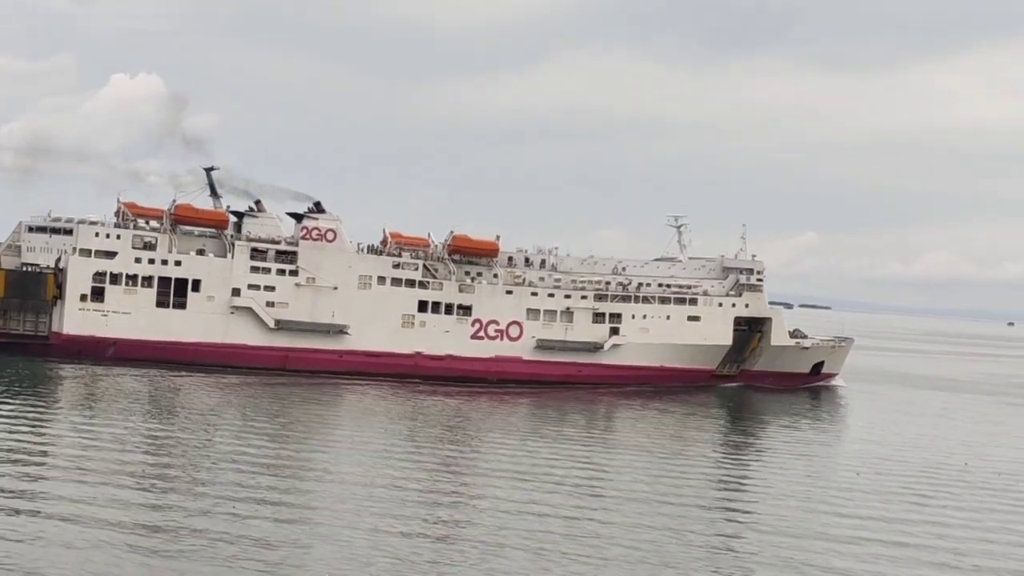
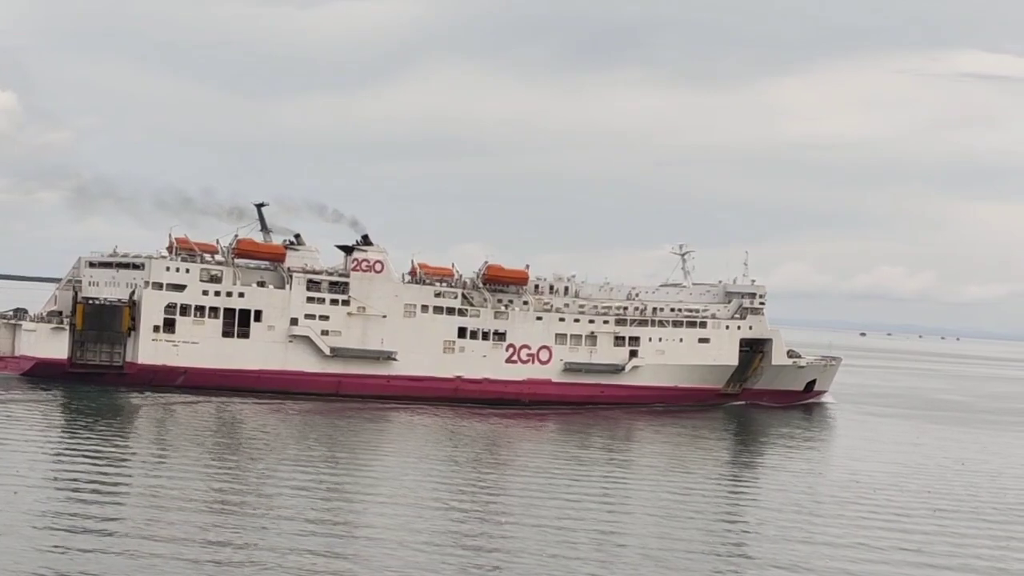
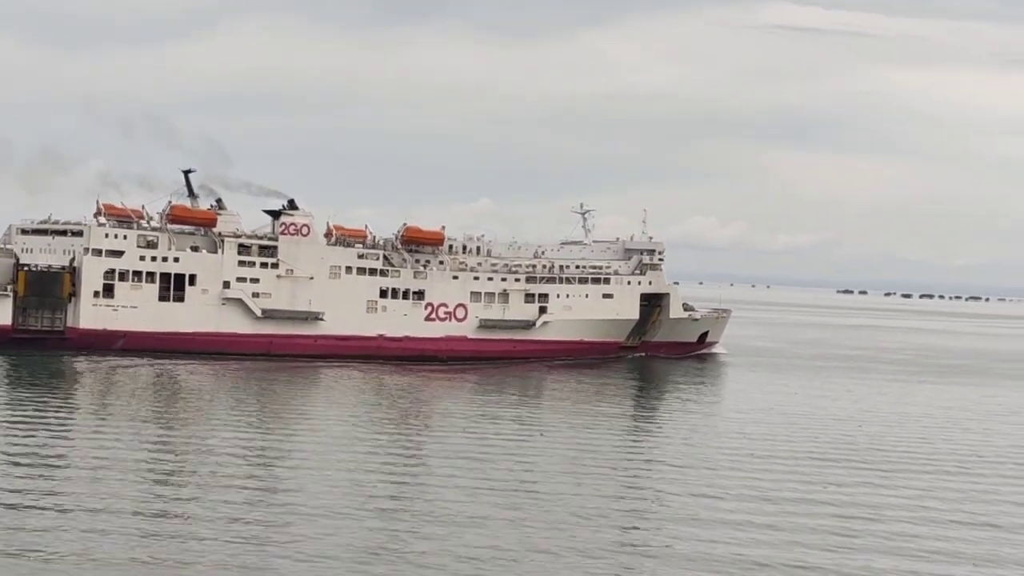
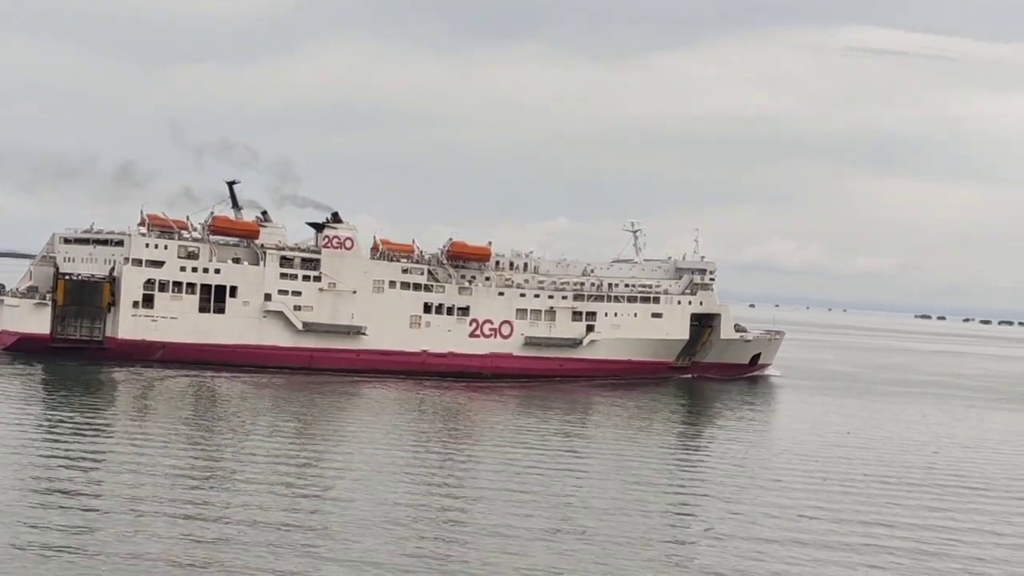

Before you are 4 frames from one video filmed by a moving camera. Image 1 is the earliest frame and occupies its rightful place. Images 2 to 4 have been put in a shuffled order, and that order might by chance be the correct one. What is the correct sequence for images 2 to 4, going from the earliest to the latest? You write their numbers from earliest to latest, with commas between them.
2, 4, 3
